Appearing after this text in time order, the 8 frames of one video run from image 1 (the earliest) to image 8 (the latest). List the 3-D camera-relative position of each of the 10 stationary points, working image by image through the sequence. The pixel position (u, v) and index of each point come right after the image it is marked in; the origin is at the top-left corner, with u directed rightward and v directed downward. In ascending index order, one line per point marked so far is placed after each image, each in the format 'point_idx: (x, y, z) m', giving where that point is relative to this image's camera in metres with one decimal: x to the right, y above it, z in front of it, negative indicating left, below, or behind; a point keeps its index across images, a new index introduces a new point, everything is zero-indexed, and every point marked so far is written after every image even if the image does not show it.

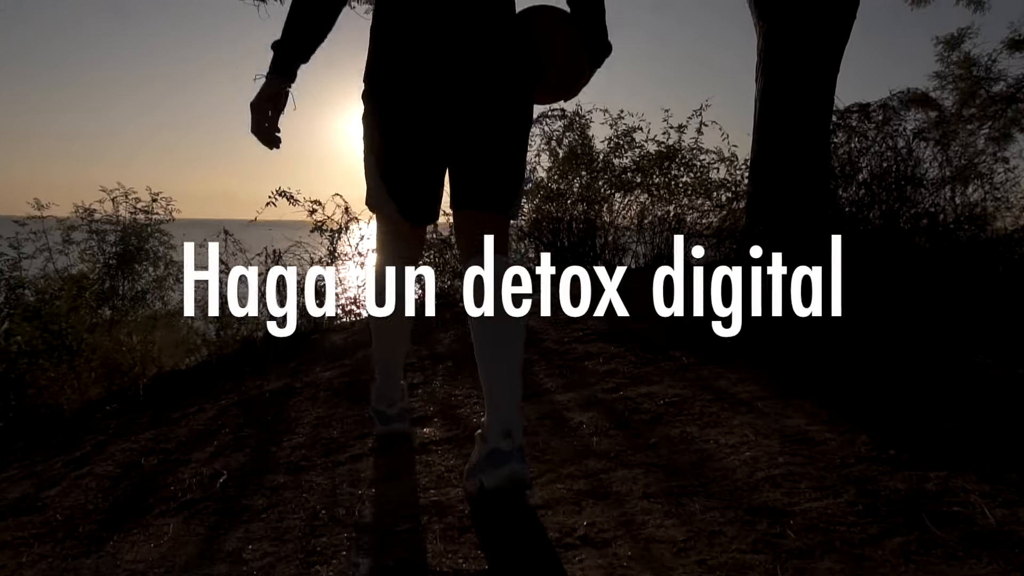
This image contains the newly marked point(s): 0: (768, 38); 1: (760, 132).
0: (+2.3, +2.2, +5.1) m
1: (+2.3, +1.5, +5.4) m
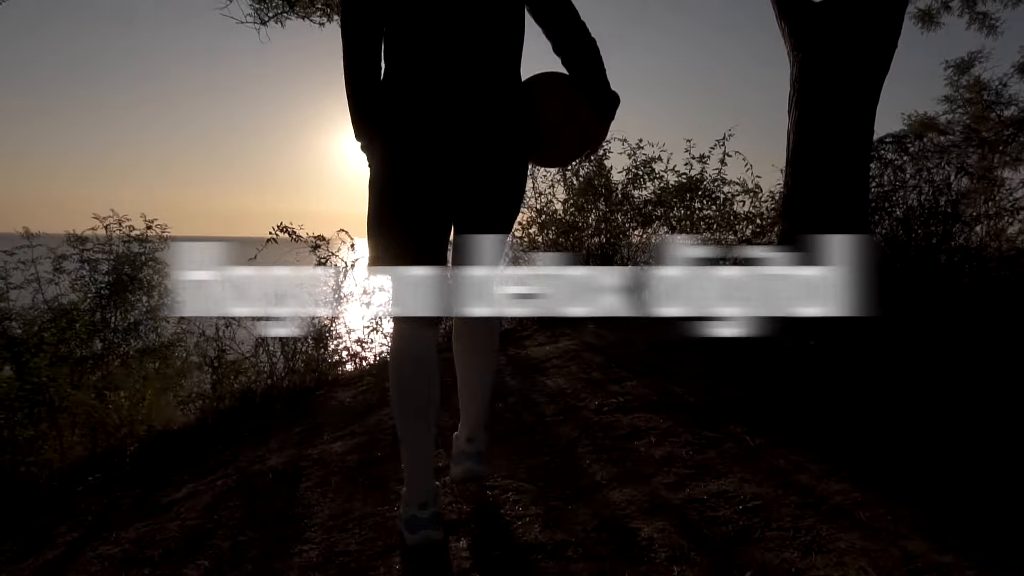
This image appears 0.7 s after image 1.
0: (+2.5, +1.9, +4.8) m
1: (+2.5, +1.1, +5.1) m
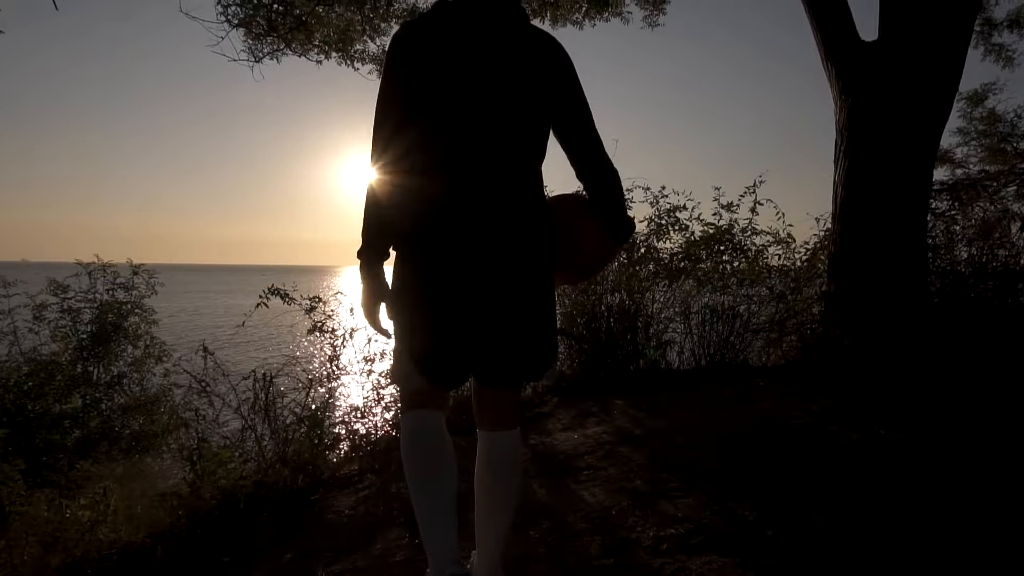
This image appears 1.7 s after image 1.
0: (+2.6, +1.3, +4.4) m
1: (+2.6, +0.5, +4.6) m
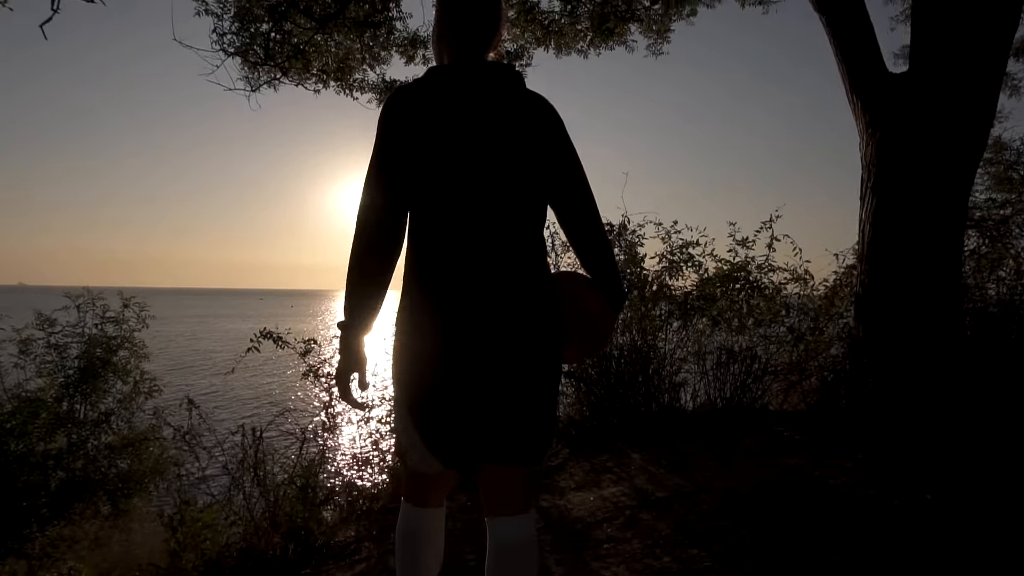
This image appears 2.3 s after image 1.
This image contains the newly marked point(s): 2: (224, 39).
0: (+2.7, +1.0, +4.2) m
1: (+2.7, +0.2, +4.3) m
2: (-3.0, +2.6, +6.0) m
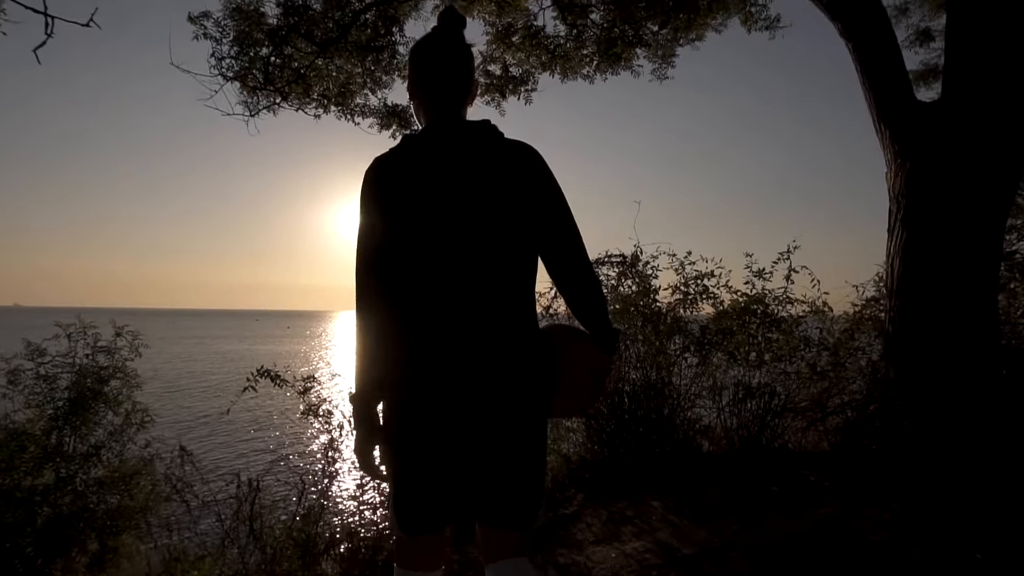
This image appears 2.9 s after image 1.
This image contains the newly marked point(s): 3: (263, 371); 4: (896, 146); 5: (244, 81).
0: (+2.7, +0.7, +4.0) m
1: (+2.8, -0.1, +4.1) m
2: (-2.9, +2.3, +5.8) m
3: (-1.9, -0.7, +4.5) m
4: (+2.7, +1.0, +4.1) m
5: (-2.8, +2.2, +6.0) m
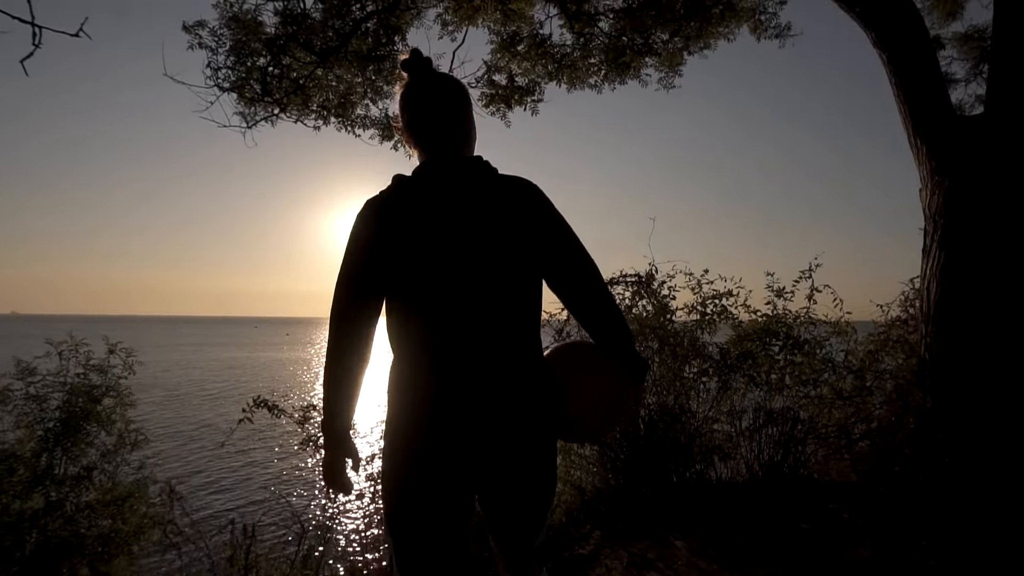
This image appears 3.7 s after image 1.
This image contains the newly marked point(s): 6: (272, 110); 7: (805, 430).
0: (+2.8, +0.6, +3.7) m
1: (+2.8, -0.2, +3.9) m
2: (-2.8, +2.1, +5.6) m
3: (-1.9, -0.8, +4.3) m
4: (+2.8, +0.8, +3.9) m
5: (-2.7, +2.0, +5.8) m
6: (-2.5, +1.8, +6.0) m
7: (+2.5, -1.2, +5.0) m
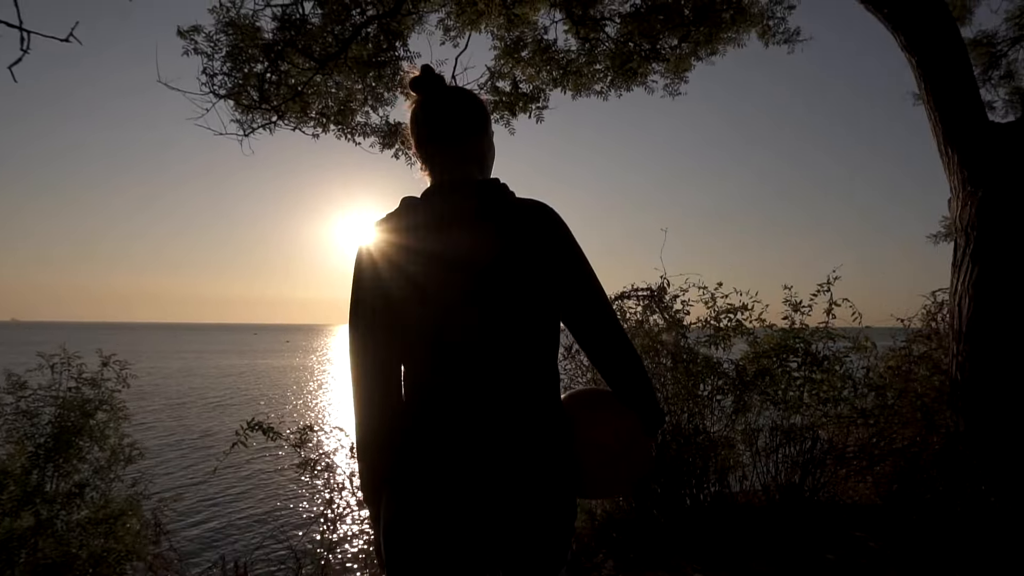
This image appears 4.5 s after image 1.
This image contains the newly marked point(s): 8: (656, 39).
0: (+2.9, +0.5, +3.5) m
1: (+2.9, -0.3, +3.7) m
2: (-2.8, +1.9, +5.4) m
3: (-1.8, -1.0, +4.1) m
4: (+2.8, +0.7, +3.7) m
5: (-2.7, +1.8, +5.6) m
6: (-2.5, +1.7, +5.9) m
7: (+2.6, -1.3, +4.8) m
8: (+1.7, +2.9, +6.8) m
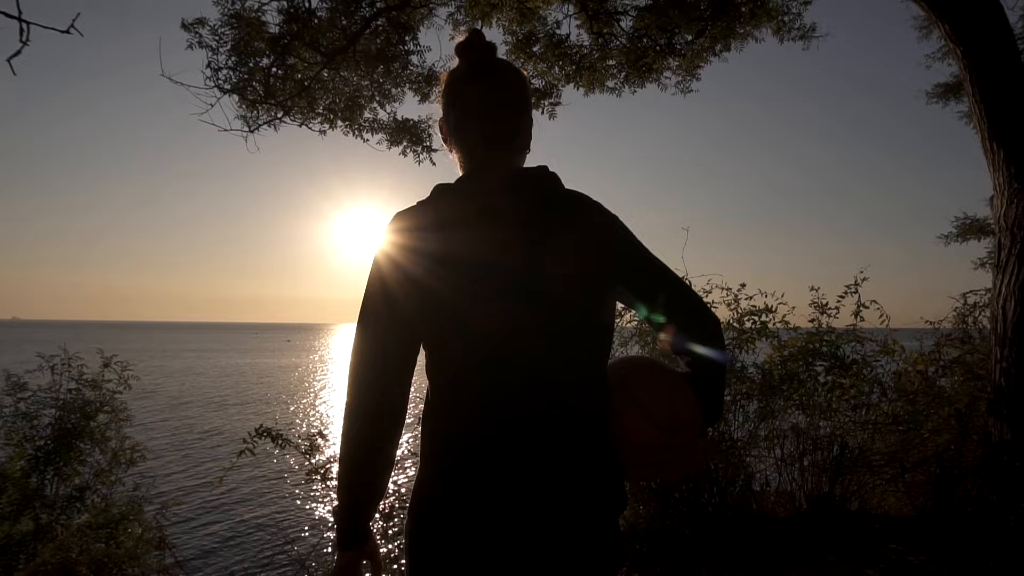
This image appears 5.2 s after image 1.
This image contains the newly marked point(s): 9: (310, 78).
0: (+3.0, +0.5, +3.4) m
1: (+3.0, -0.3, +3.5) m
2: (-2.6, +1.9, +5.2) m
3: (-1.7, -1.0, +3.9) m
4: (+3.0, +0.7, +3.5) m
5: (-2.5, +1.8, +5.4) m
6: (-2.3, +1.7, +5.7) m
7: (+2.7, -1.4, +4.6) m
8: (+1.8, +2.9, +6.7) m
9: (-2.0, +2.1, +5.7) m
